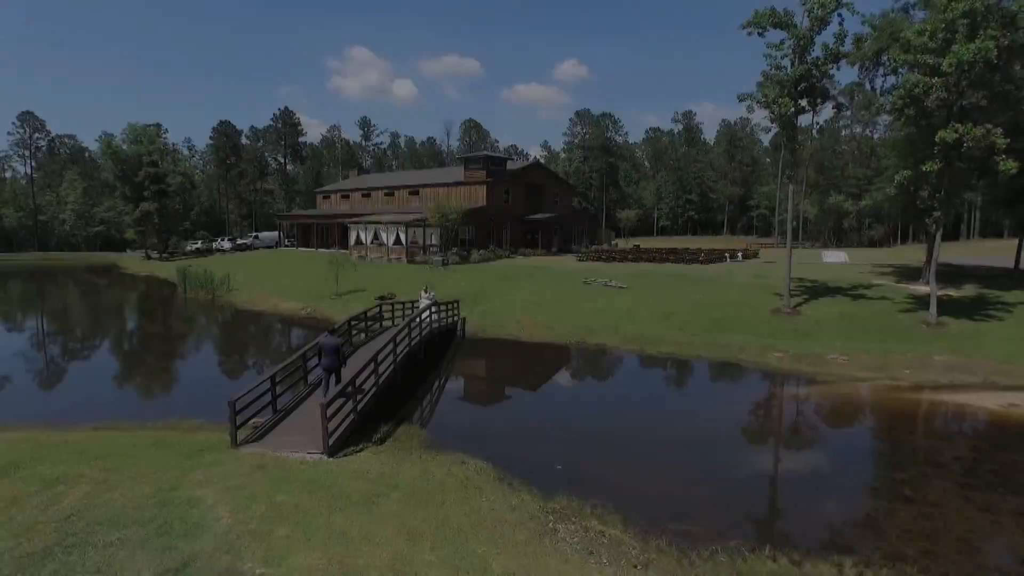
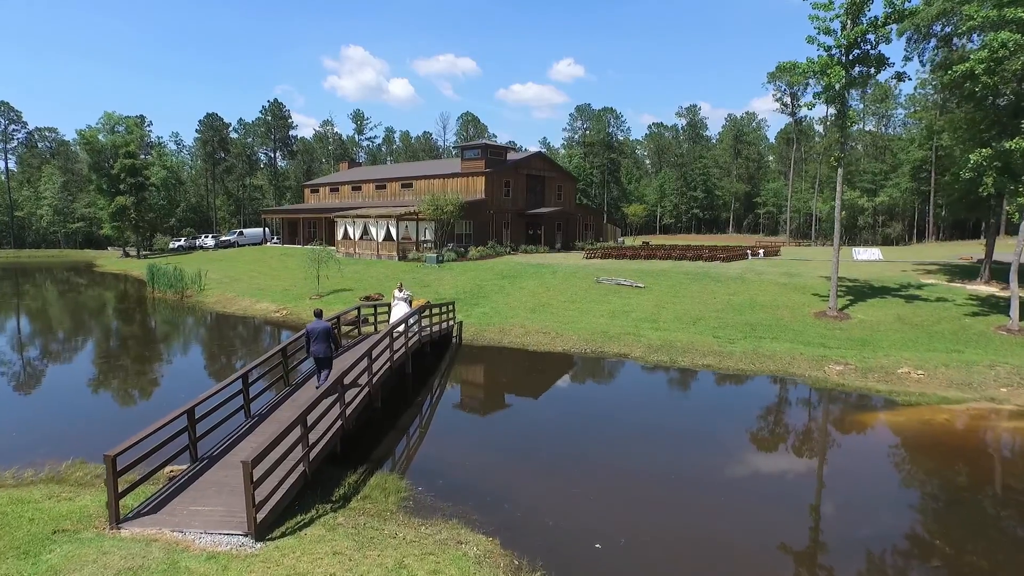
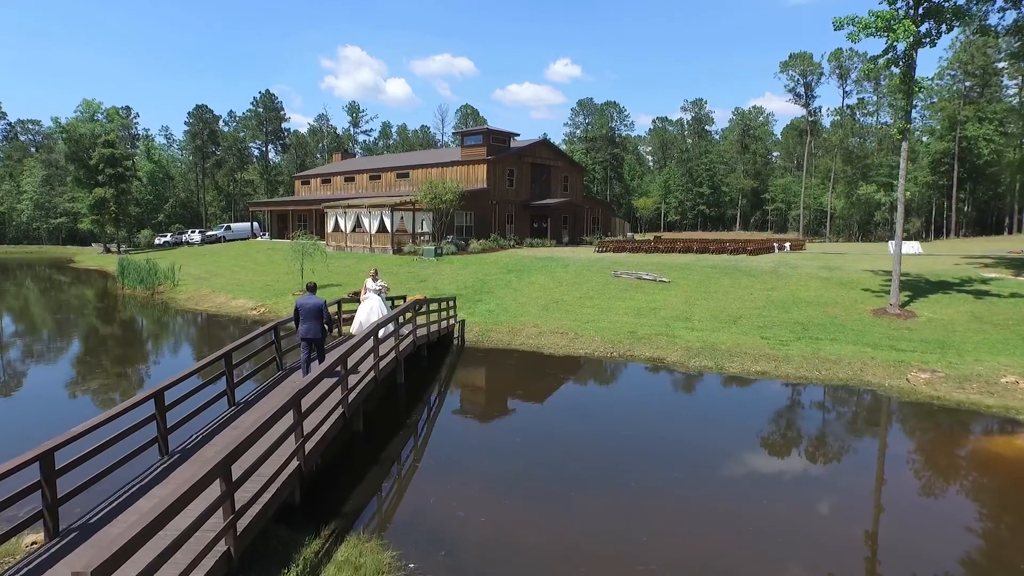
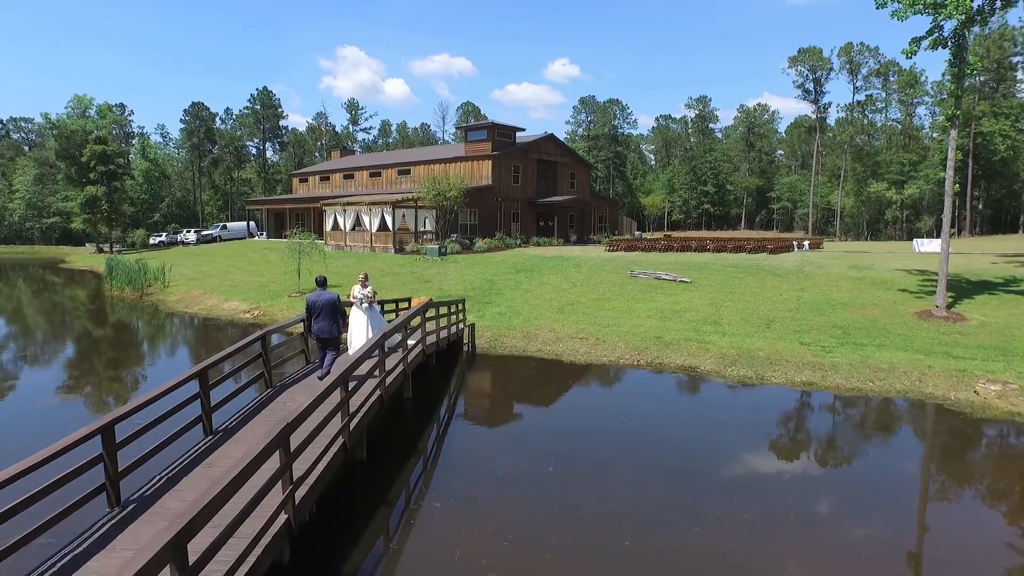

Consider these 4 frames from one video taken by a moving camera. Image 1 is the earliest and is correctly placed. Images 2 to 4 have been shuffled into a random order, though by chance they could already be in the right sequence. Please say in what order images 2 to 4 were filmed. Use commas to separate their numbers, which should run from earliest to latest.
2, 3, 4
